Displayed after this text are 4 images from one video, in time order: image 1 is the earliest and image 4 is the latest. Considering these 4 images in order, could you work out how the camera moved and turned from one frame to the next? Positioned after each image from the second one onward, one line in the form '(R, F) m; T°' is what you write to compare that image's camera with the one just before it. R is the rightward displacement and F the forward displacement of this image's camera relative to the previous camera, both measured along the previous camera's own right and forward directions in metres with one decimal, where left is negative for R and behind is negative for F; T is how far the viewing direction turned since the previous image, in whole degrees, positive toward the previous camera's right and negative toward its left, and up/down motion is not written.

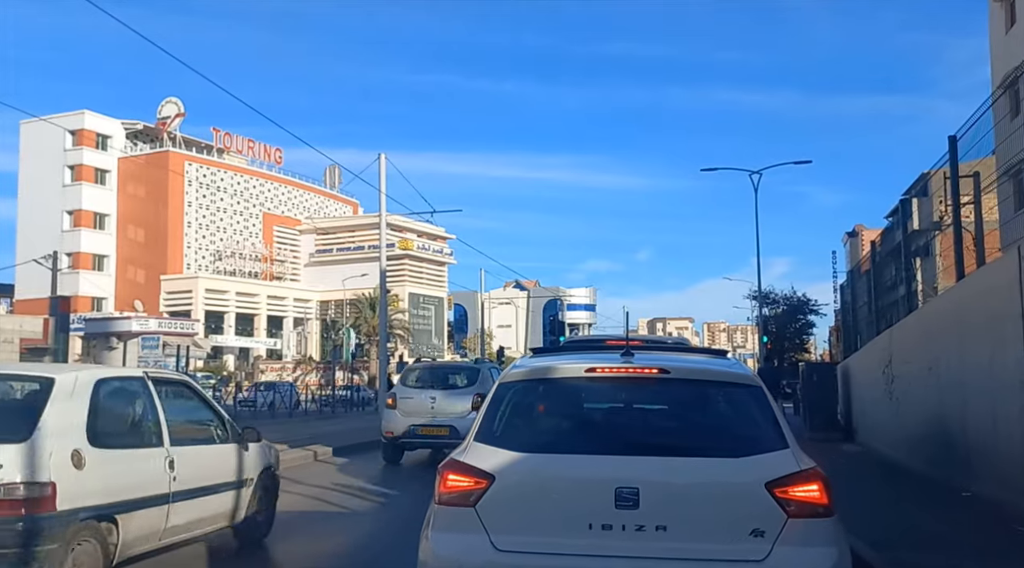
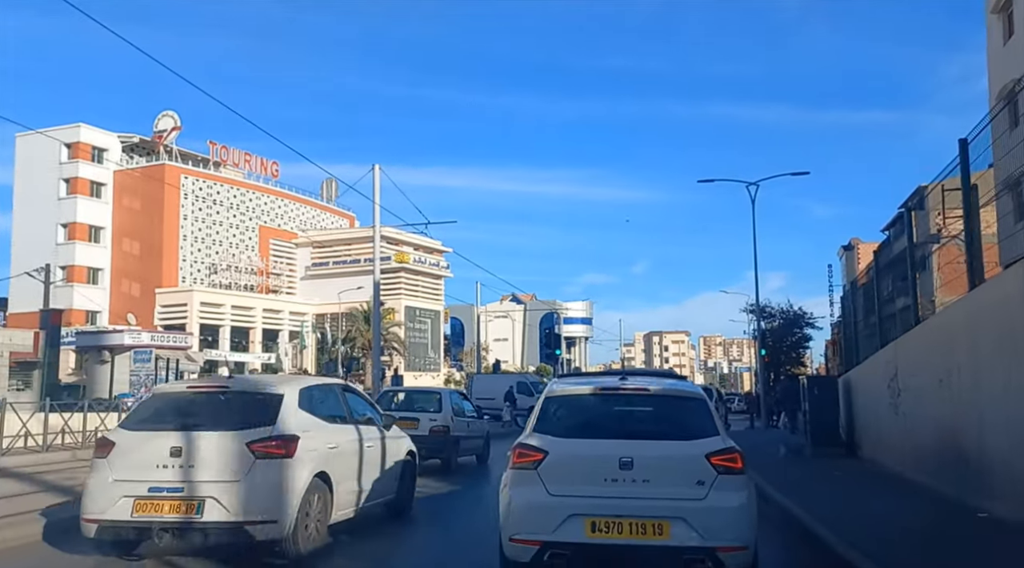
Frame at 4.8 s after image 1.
(0.0, +0.1) m; 0°
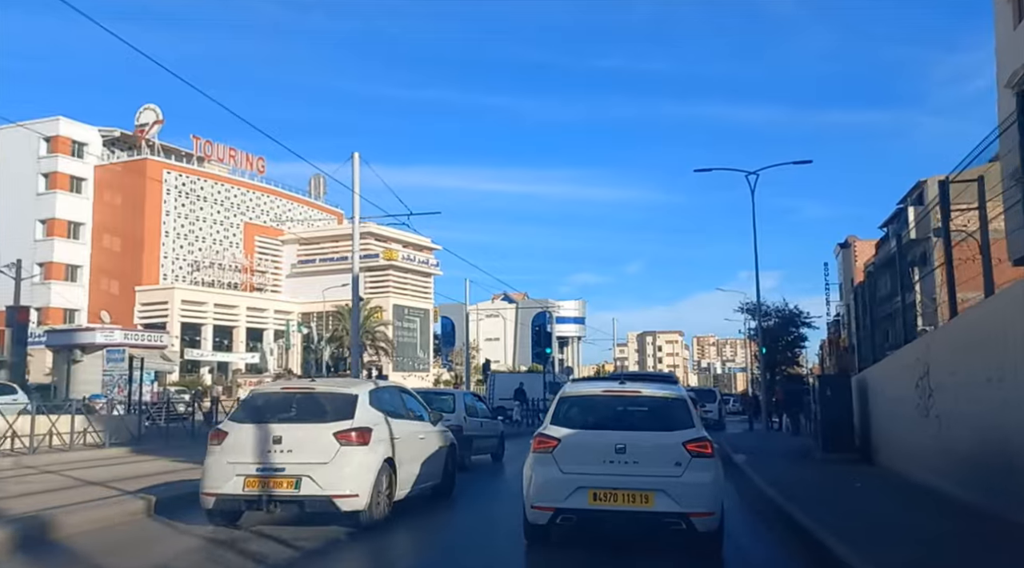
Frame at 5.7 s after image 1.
(+0.1, +0.6) m; 0°
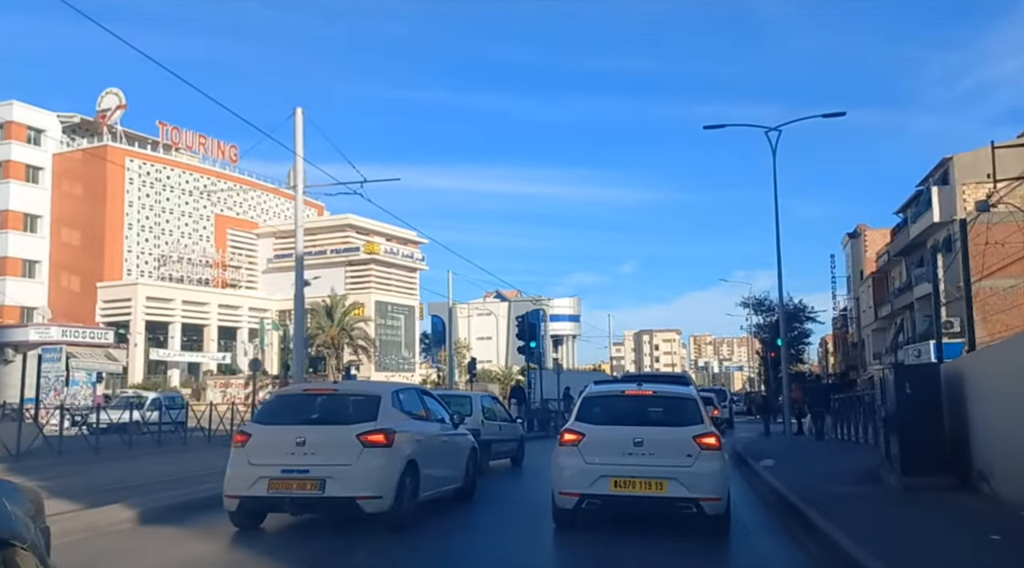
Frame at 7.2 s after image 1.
(+0.2, +1.6) m; 0°
